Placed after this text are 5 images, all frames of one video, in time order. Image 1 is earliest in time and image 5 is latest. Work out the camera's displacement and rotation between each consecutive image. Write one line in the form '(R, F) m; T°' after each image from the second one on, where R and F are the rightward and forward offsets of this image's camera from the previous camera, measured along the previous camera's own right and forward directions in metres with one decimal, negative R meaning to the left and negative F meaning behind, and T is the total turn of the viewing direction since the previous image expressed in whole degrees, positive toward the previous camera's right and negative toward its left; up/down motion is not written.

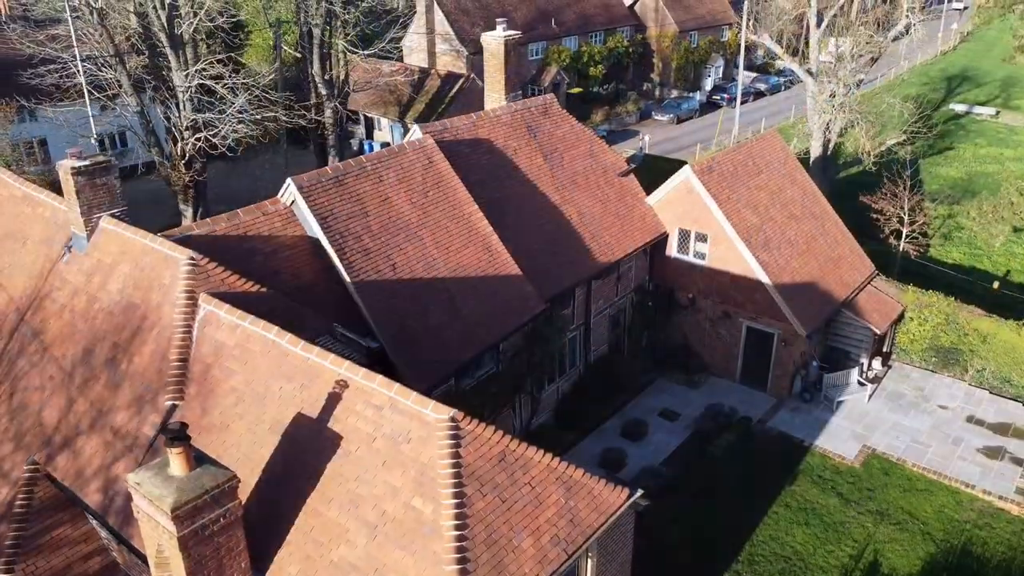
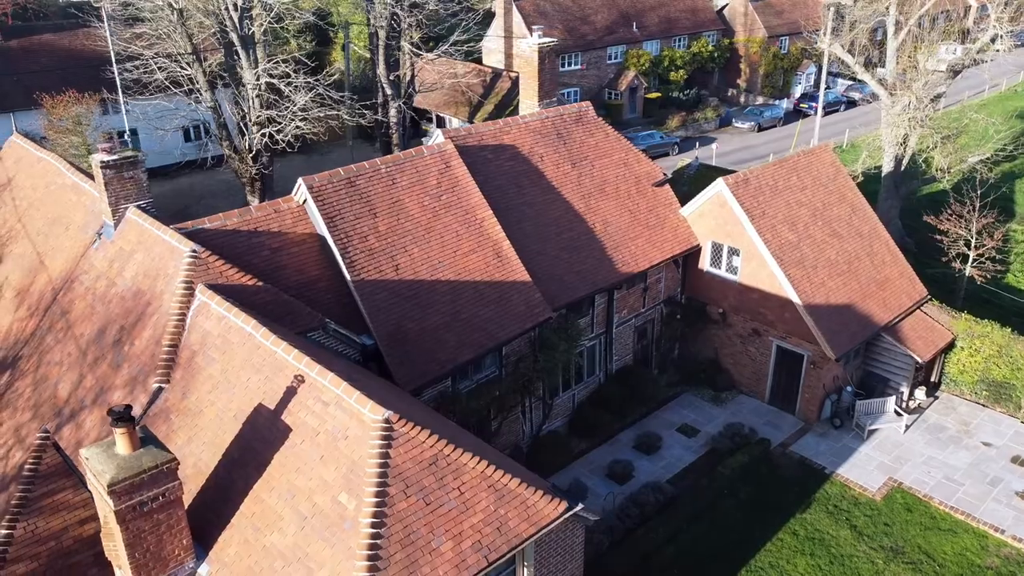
(+2.0, -0.1) m; -7°
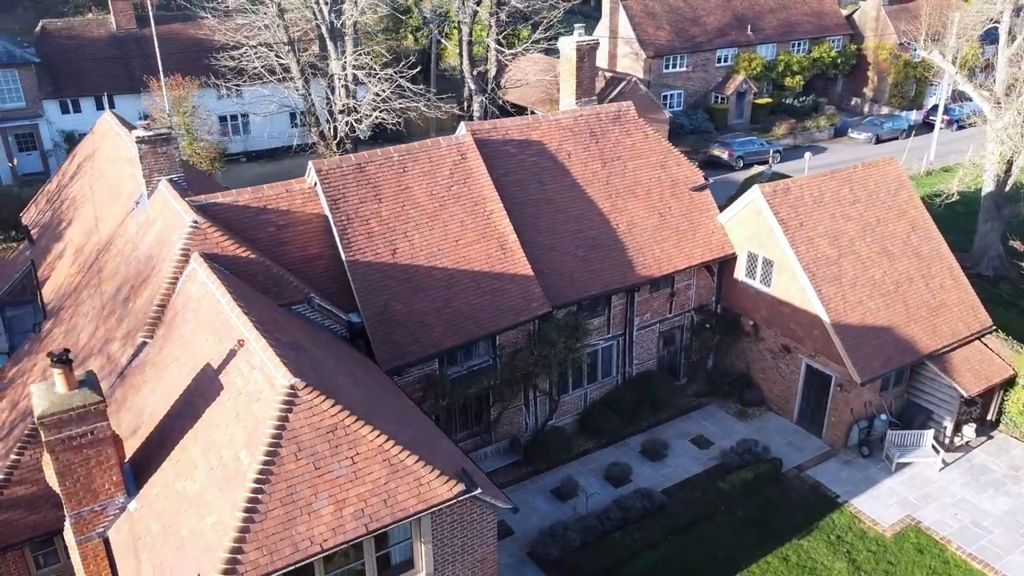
(+3.1, 0.0) m; -10°
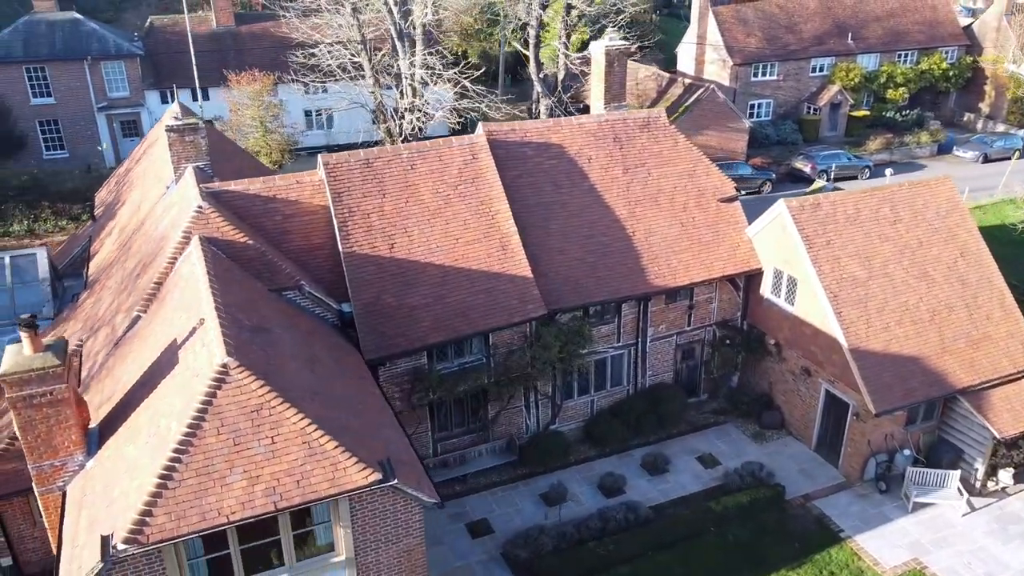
(+2.7, +0.1) m; -8°
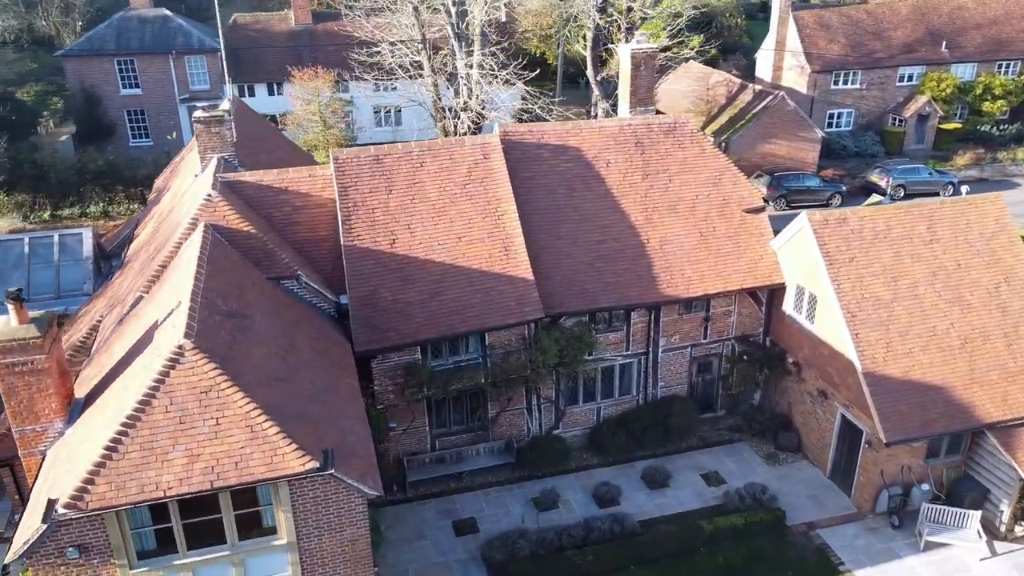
(+2.2, +0.2) m; -7°
